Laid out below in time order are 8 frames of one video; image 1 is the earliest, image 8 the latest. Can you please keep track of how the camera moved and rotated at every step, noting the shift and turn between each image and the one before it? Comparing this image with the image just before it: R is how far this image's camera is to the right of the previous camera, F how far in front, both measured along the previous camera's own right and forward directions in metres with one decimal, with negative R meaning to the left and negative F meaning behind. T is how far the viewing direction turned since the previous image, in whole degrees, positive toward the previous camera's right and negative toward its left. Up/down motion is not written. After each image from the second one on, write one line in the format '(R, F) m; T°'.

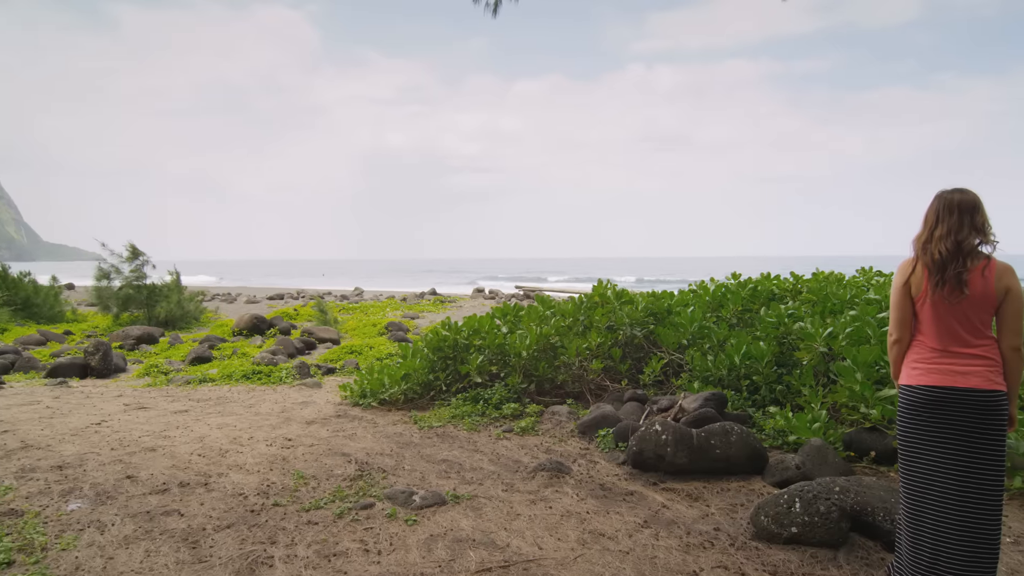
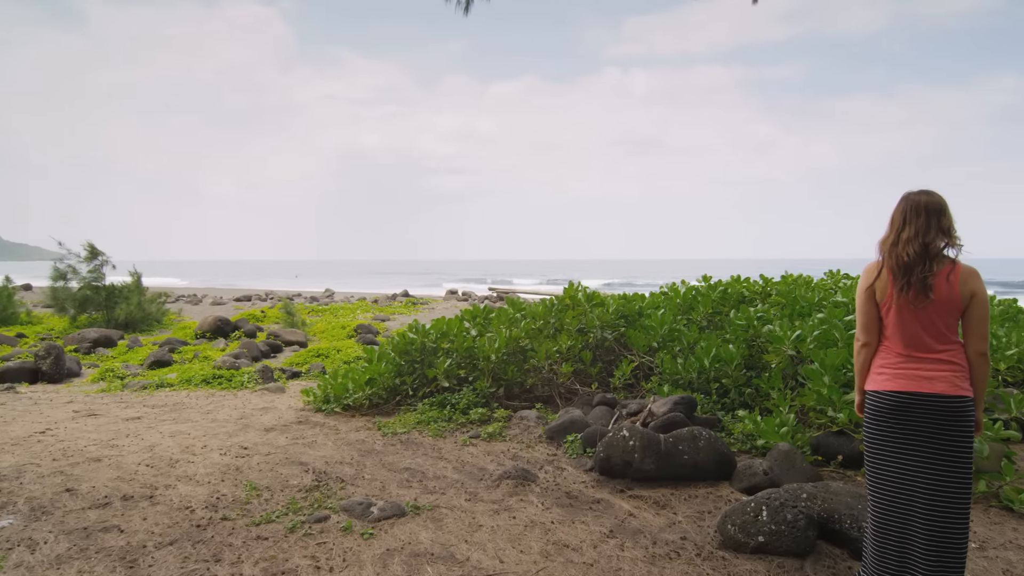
(+0.1, +0.1) m; +2°
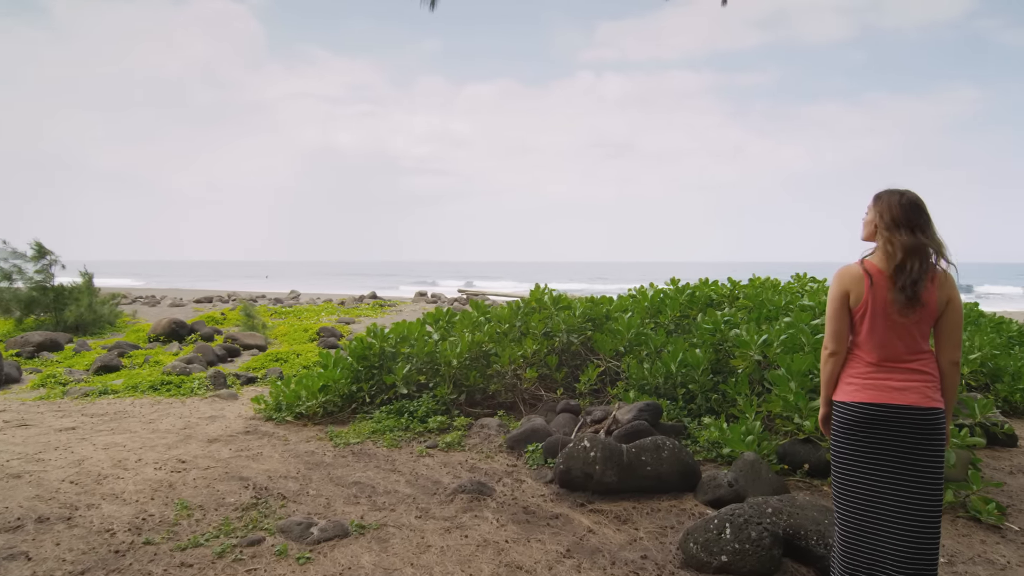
(+0.1, +0.3) m; +3°
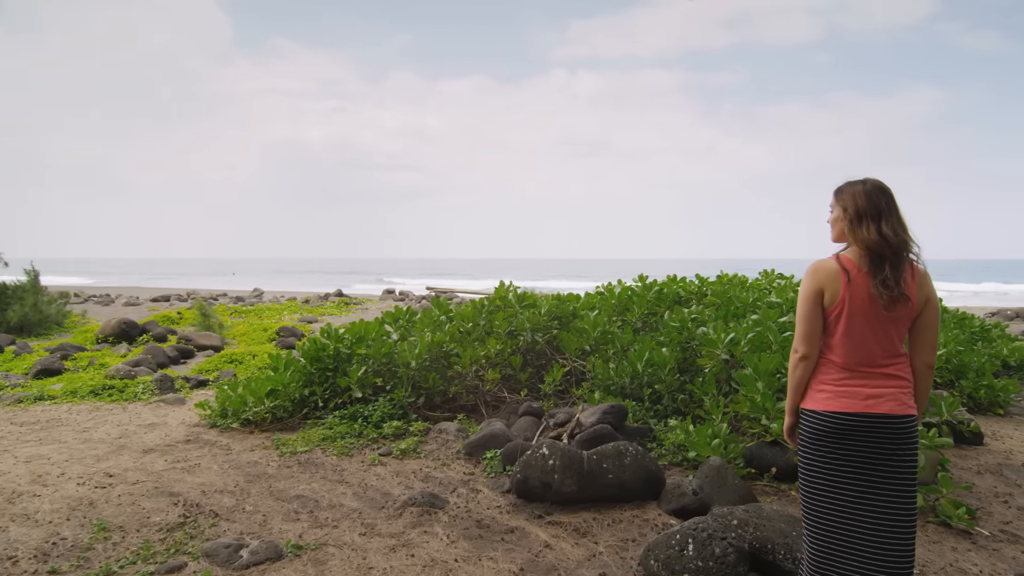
(+0.2, +0.3) m; +3°
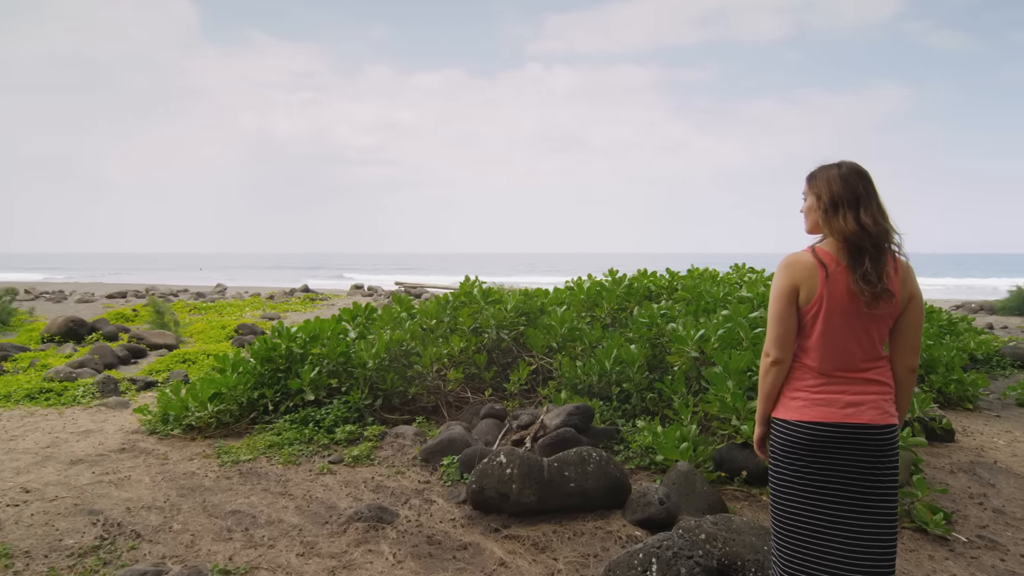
(+0.1, +0.3) m; +2°
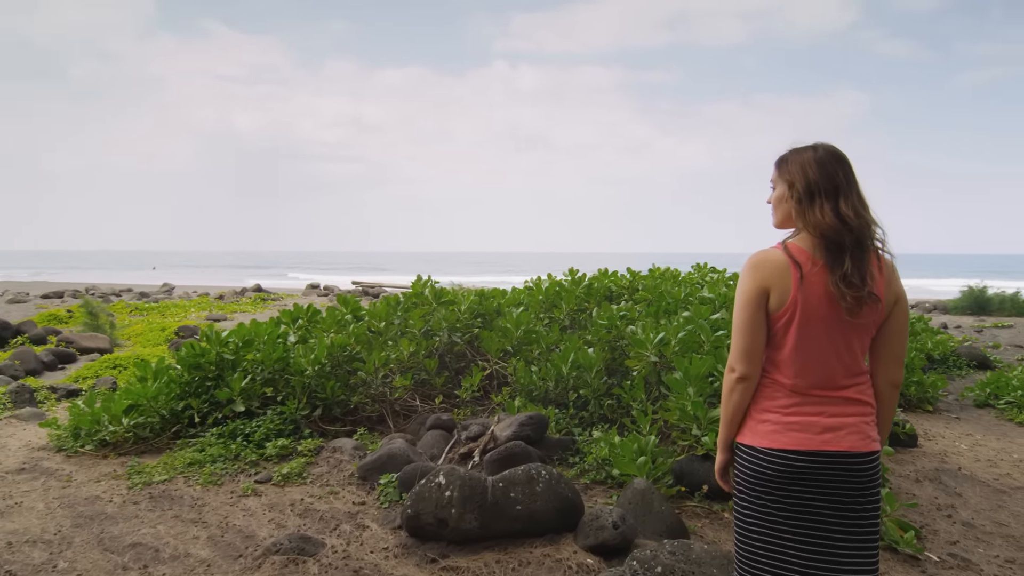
(+0.2, +0.4) m; +3°
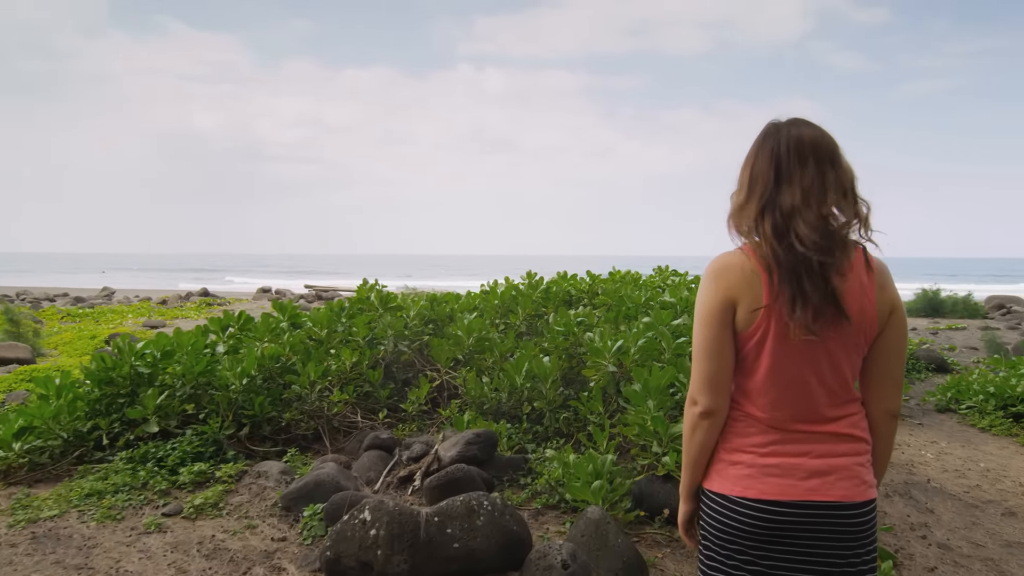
(+0.2, +0.4) m; +3°
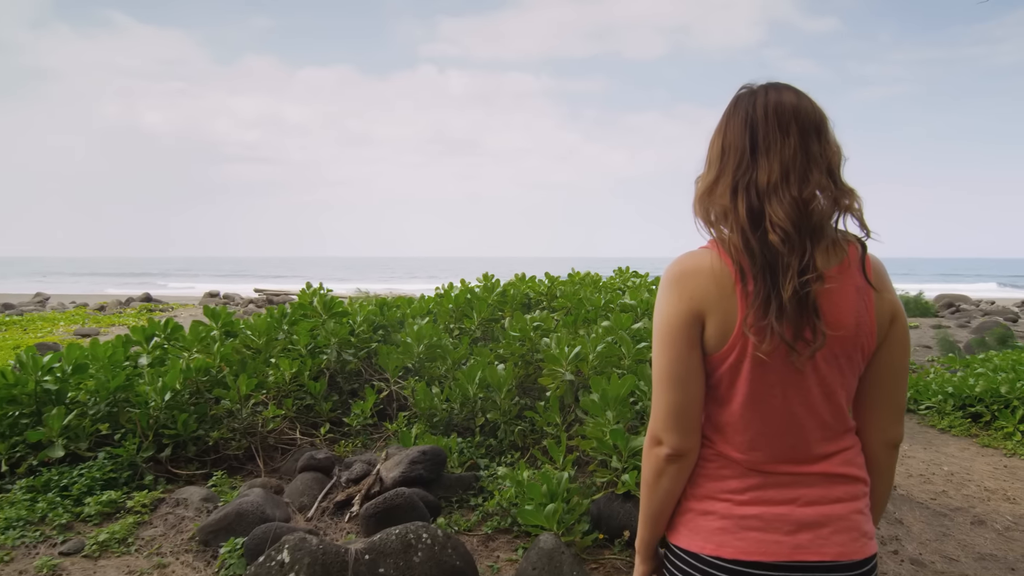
(+0.1, +0.3) m; +3°
